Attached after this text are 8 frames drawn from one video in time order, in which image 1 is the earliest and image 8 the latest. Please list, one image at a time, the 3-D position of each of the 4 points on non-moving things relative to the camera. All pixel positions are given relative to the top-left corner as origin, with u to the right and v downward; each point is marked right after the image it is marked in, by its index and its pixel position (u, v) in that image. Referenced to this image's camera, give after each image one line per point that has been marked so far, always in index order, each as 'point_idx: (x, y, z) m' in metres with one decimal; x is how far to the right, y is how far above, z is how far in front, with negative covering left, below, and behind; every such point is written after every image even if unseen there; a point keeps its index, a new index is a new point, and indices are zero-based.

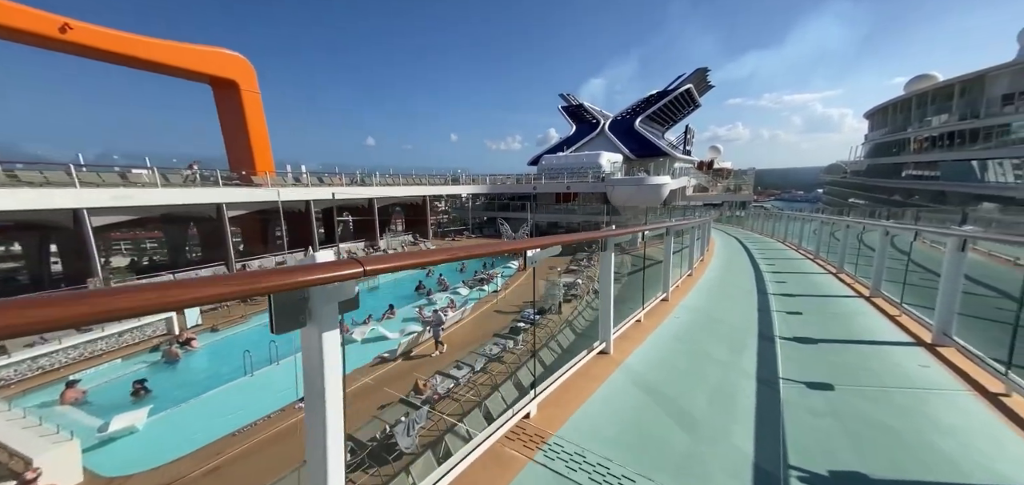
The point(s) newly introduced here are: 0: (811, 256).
0: (+5.5, -0.3, +6.8) m
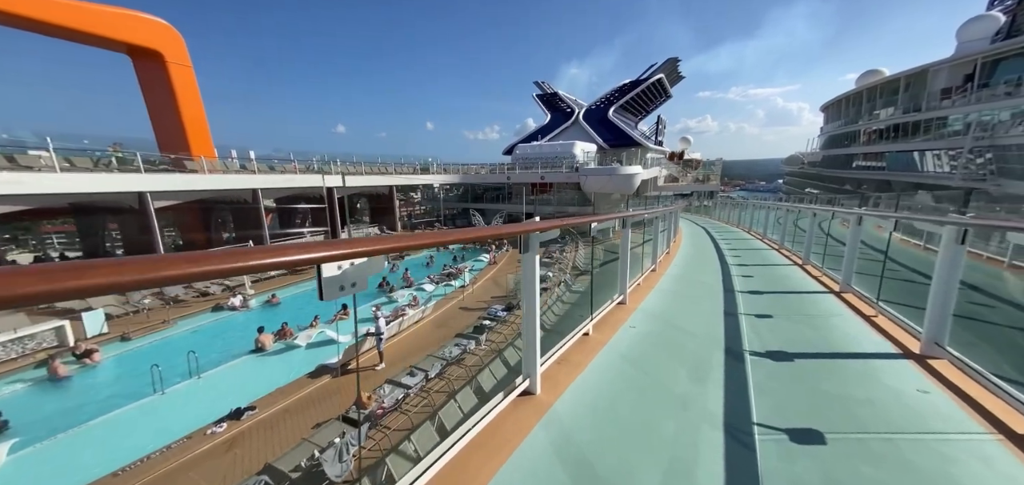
0: (+4.9, -0.1, +6.9) m
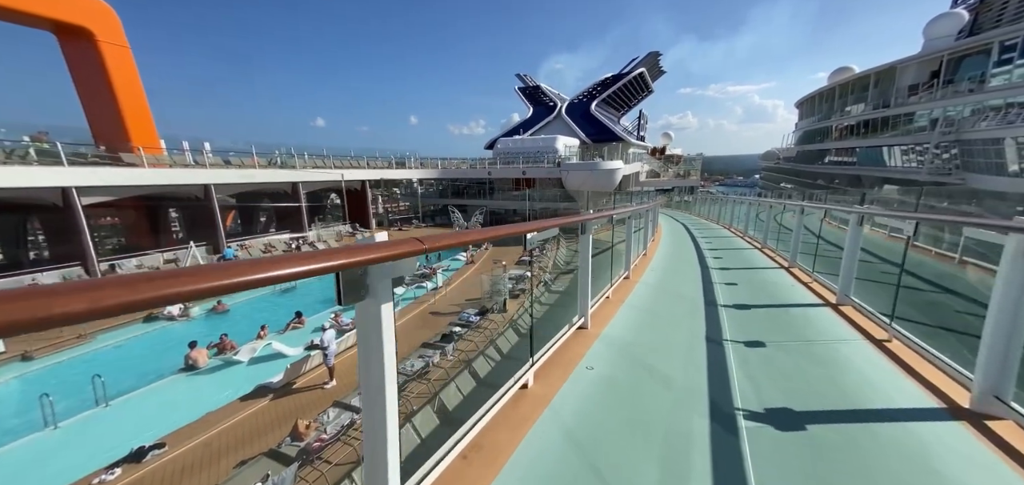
0: (+4.4, 0.0, +6.7) m
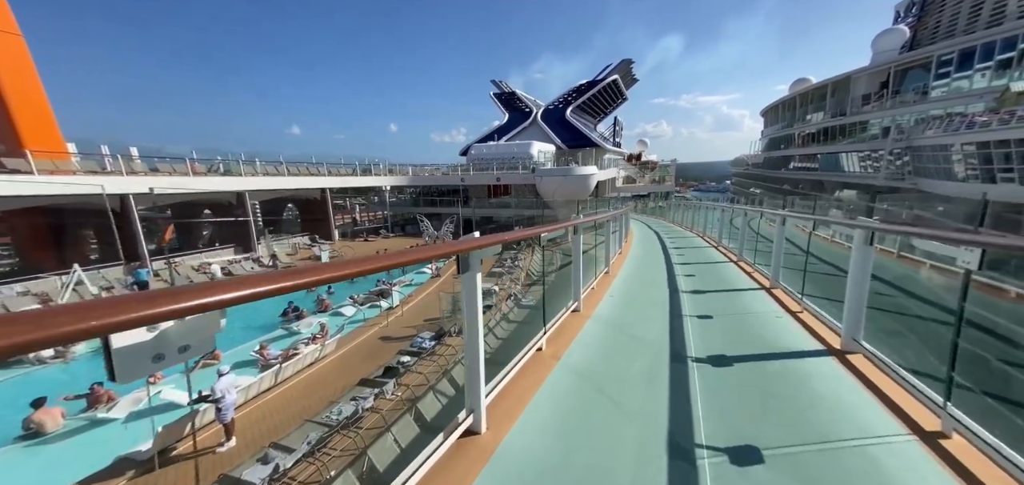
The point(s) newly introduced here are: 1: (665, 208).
0: (+3.8, -0.2, +6.4) m
1: (+6.5, +1.5, +15.6) m
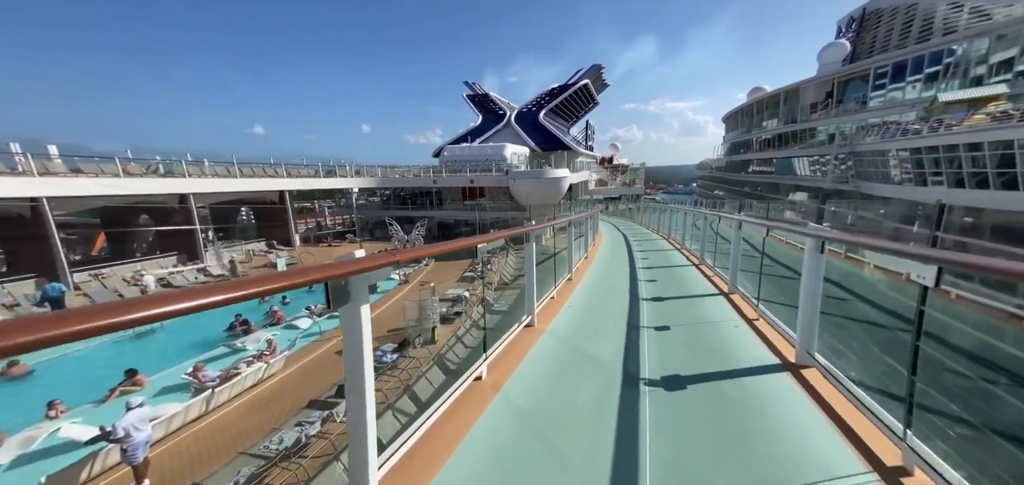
0: (+3.2, -0.2, +6.4) m
1: (+5.3, +1.4, +15.8) m
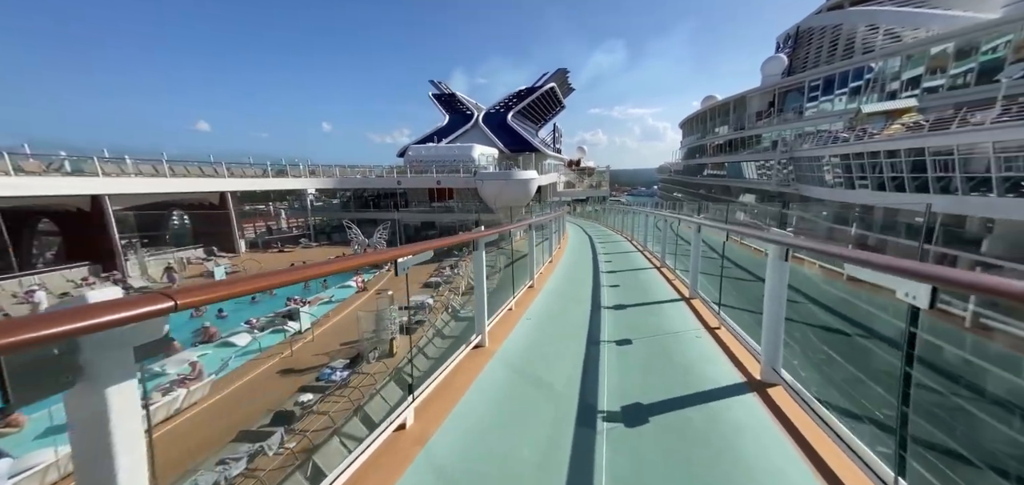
0: (+2.6, -0.3, +6.3) m
1: (+3.9, +1.3, +15.9) m
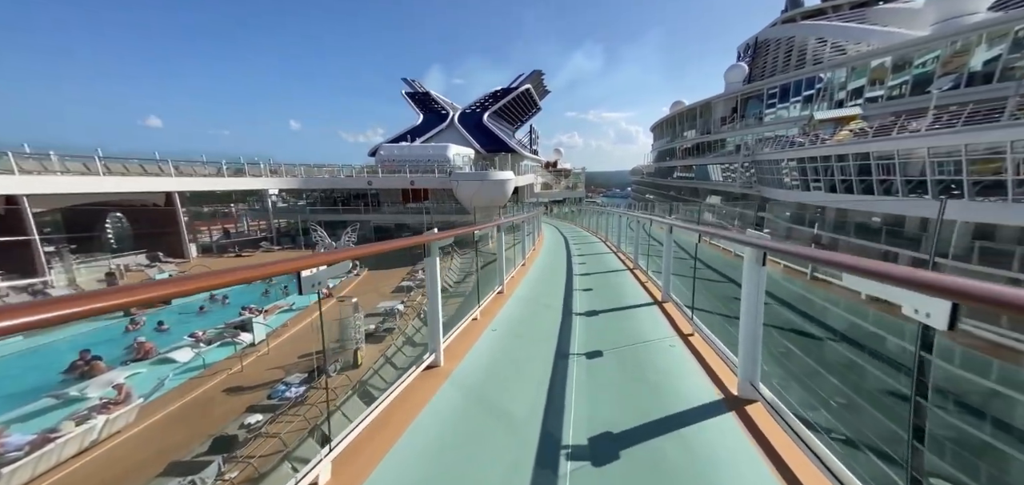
0: (+2.1, -0.3, +6.2) m
1: (+2.8, +1.3, +15.9) m
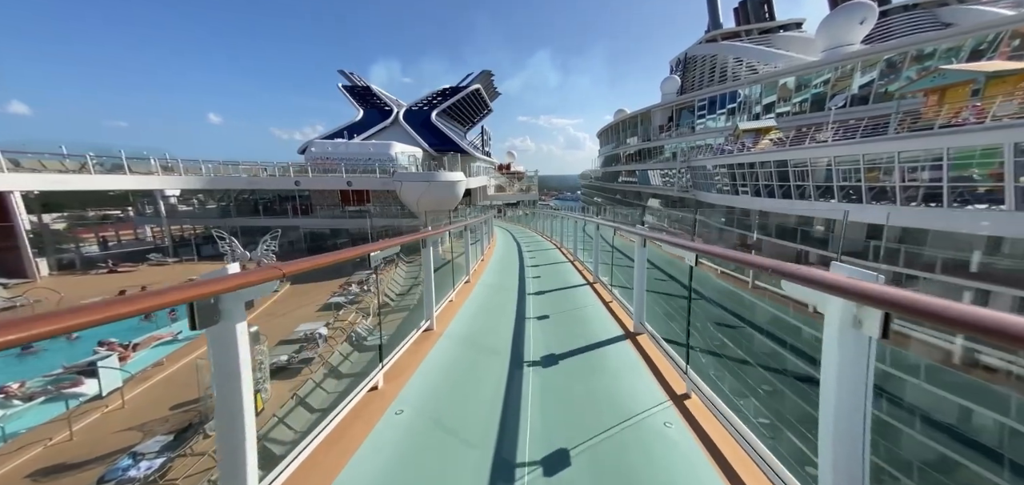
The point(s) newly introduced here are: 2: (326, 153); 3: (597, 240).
0: (+1.2, -0.4, +5.6) m
1: (+0.7, +1.1, +15.2) m
2: (-9.9, +4.7, +19.7) m
3: (+1.3, 0.0, +5.1) m
